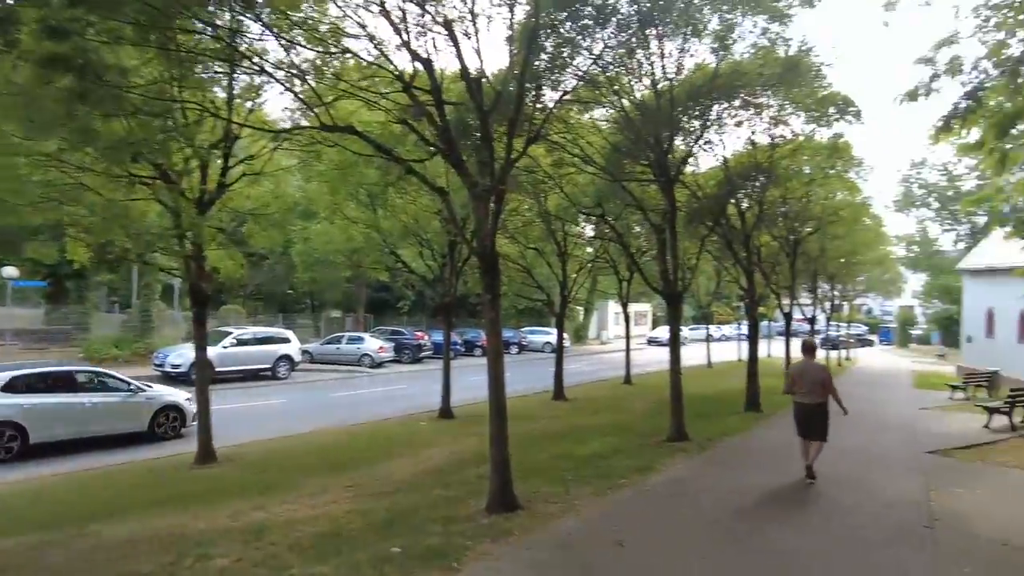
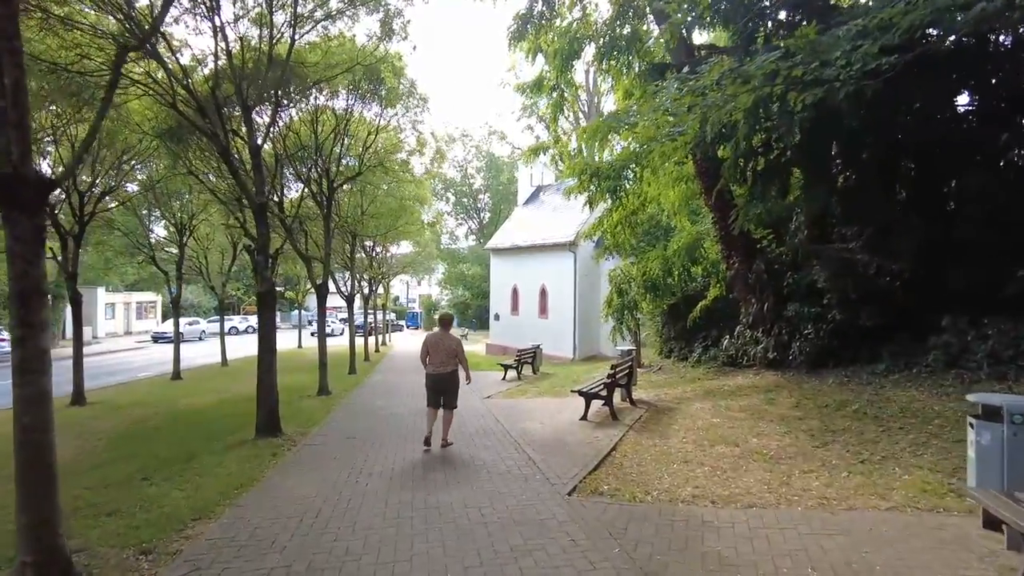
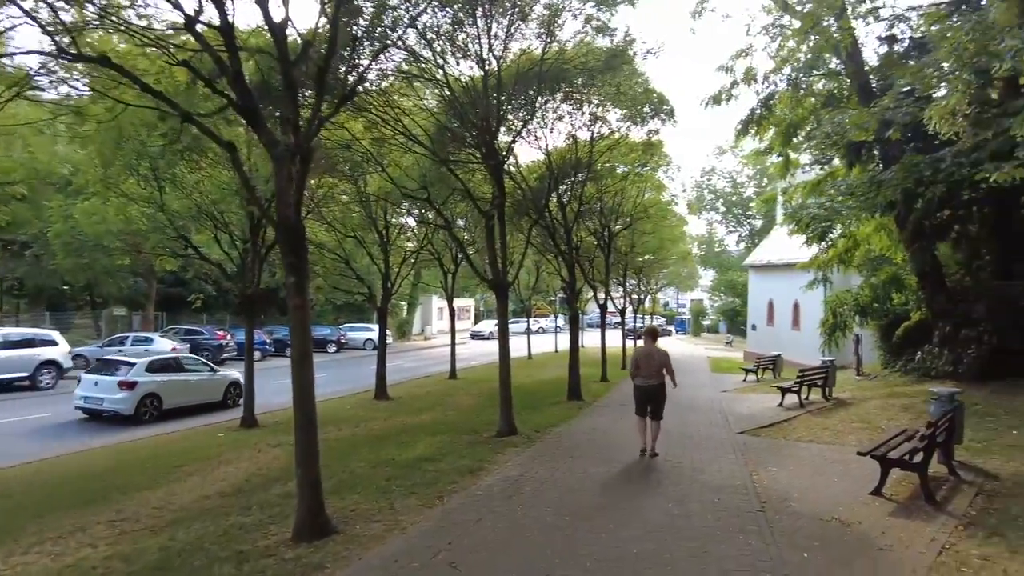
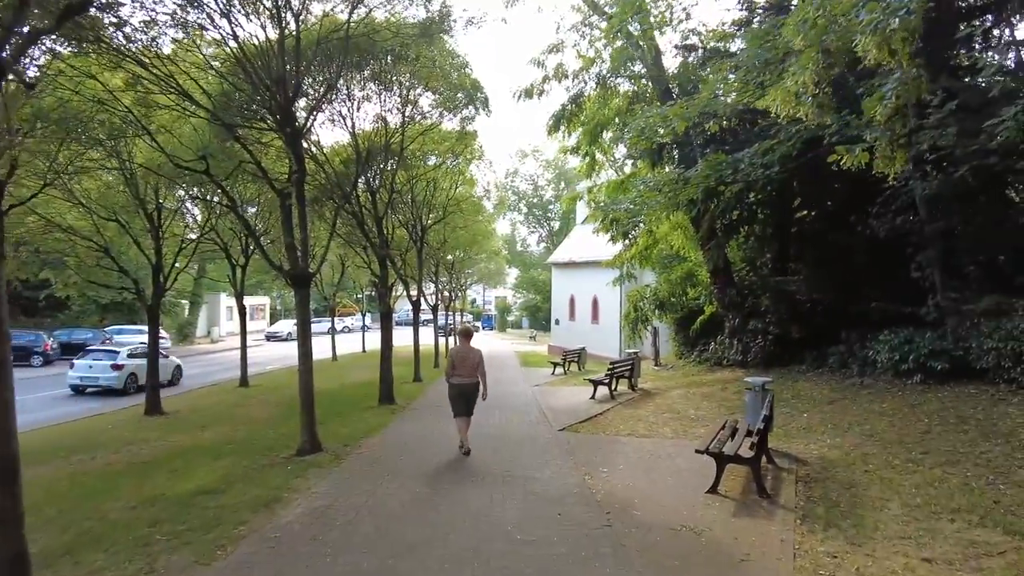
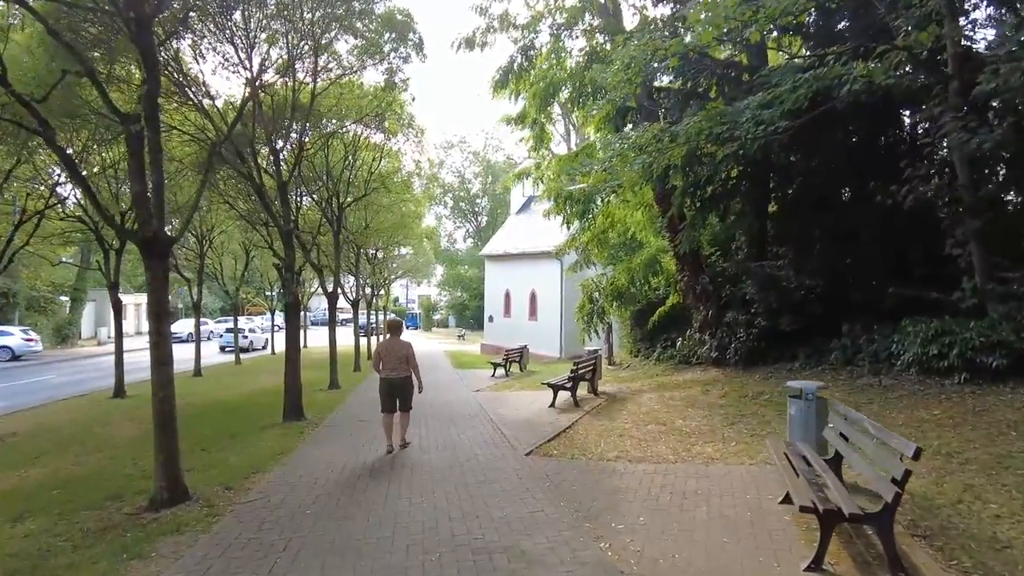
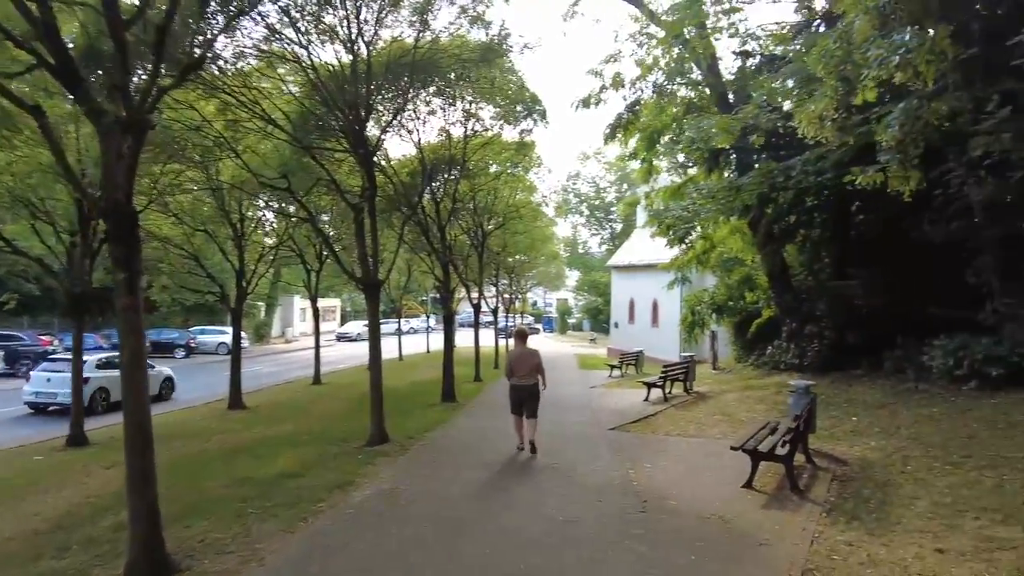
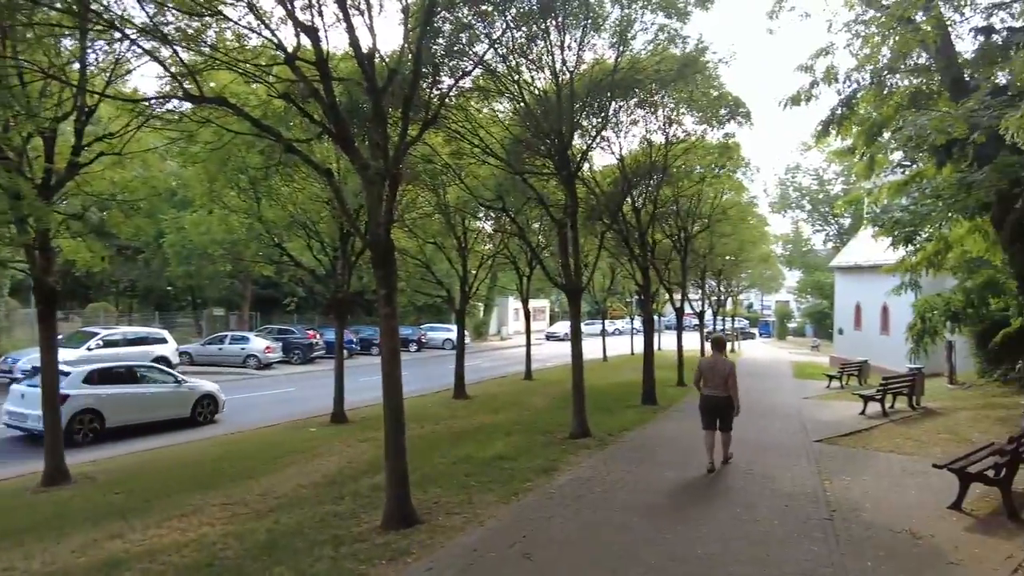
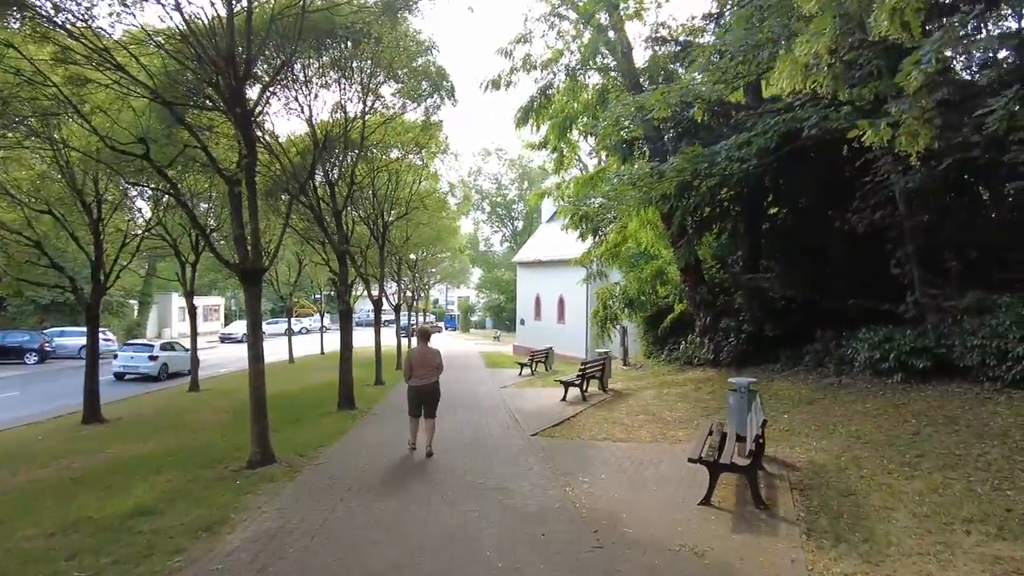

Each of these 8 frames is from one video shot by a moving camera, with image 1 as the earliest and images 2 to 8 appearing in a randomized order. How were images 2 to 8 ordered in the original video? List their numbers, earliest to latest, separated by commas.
7, 3, 6, 4, 8, 5, 2
